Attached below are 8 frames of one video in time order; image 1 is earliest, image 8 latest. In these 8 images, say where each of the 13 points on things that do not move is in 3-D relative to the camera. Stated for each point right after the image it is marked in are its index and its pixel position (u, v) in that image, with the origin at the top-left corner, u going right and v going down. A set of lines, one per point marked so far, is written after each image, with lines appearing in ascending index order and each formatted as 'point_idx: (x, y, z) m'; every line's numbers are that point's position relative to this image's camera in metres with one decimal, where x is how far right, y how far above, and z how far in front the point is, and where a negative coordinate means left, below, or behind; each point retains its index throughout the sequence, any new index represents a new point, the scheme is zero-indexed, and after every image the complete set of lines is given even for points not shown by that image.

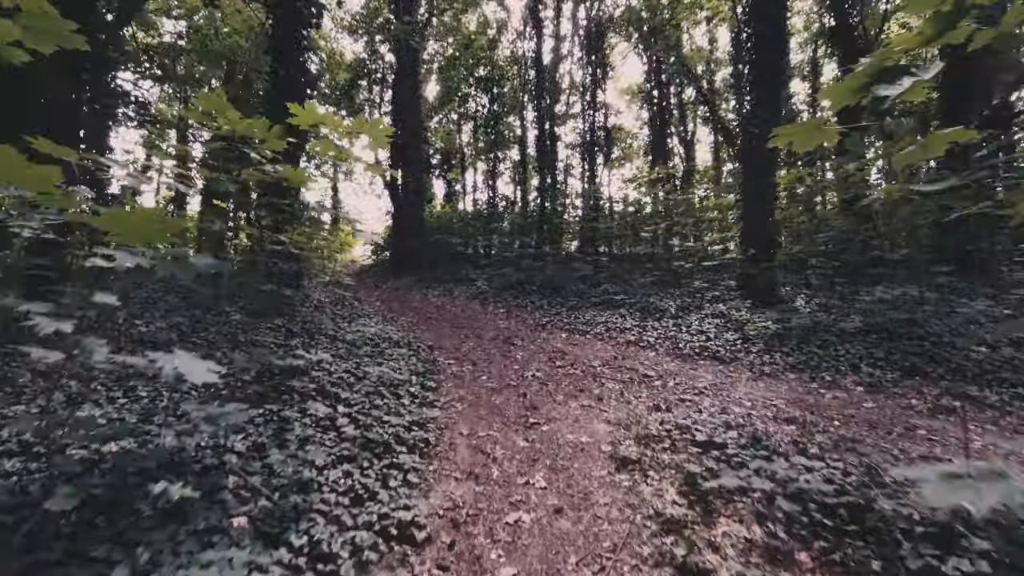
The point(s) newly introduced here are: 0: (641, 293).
0: (+2.2, -0.1, +8.4) m
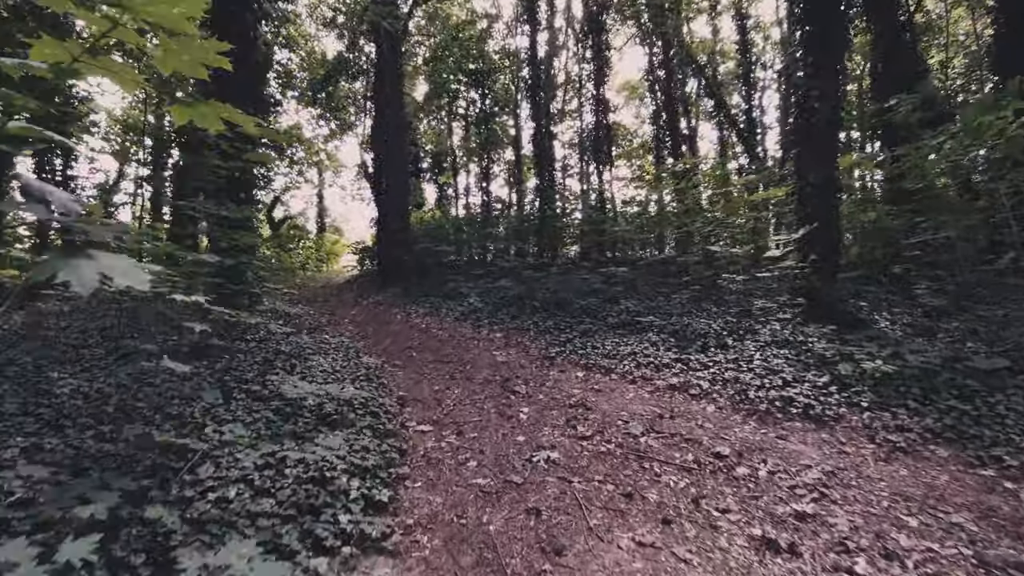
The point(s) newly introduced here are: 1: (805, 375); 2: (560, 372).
0: (+2.2, -0.3, +6.8) m
1: (+2.6, -0.8, +4.3) m
2: (+0.5, -0.9, +5.2) m
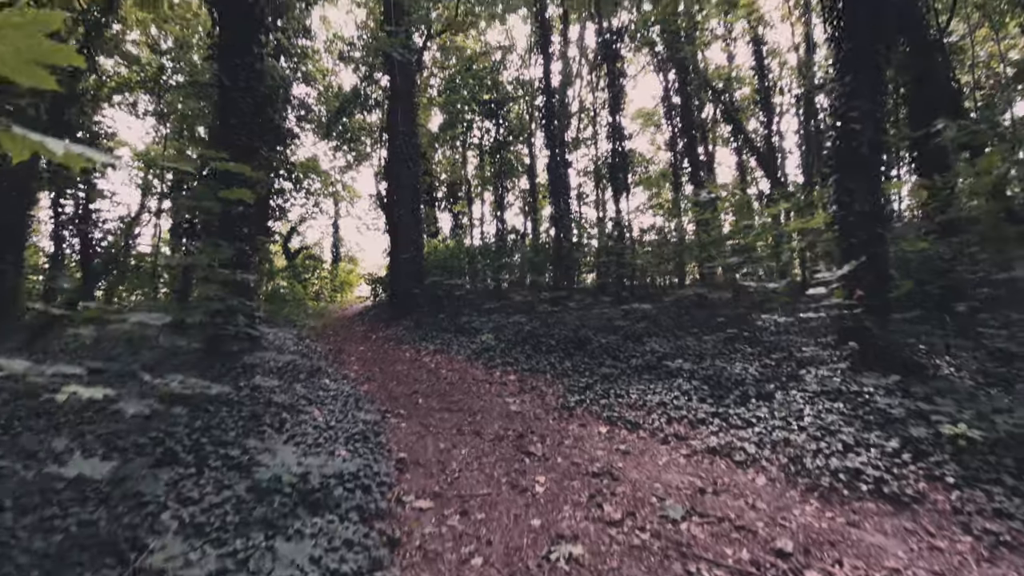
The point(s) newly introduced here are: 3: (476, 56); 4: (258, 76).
0: (+2.4, -0.8, +6.2) m
1: (+2.7, -1.1, +3.7) m
2: (+0.6, -1.3, +4.6) m
3: (-1.5, +9.3, +19.8) m
4: (-4.1, +3.4, +7.9) m
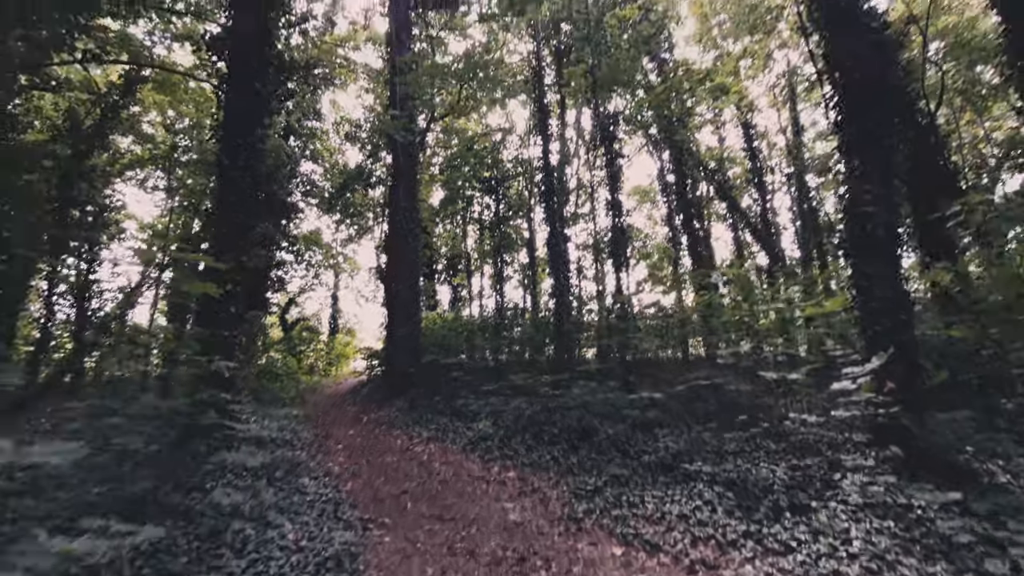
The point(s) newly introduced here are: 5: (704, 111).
0: (+2.4, -1.8, +5.7) m
1: (+2.7, -1.8, +3.1) m
2: (+0.6, -2.1, +4.0) m
3: (-1.4, +6.3, +20.5) m
4: (-4.0, +2.2, +7.9) m
5: (+6.6, +6.1, +16.9) m
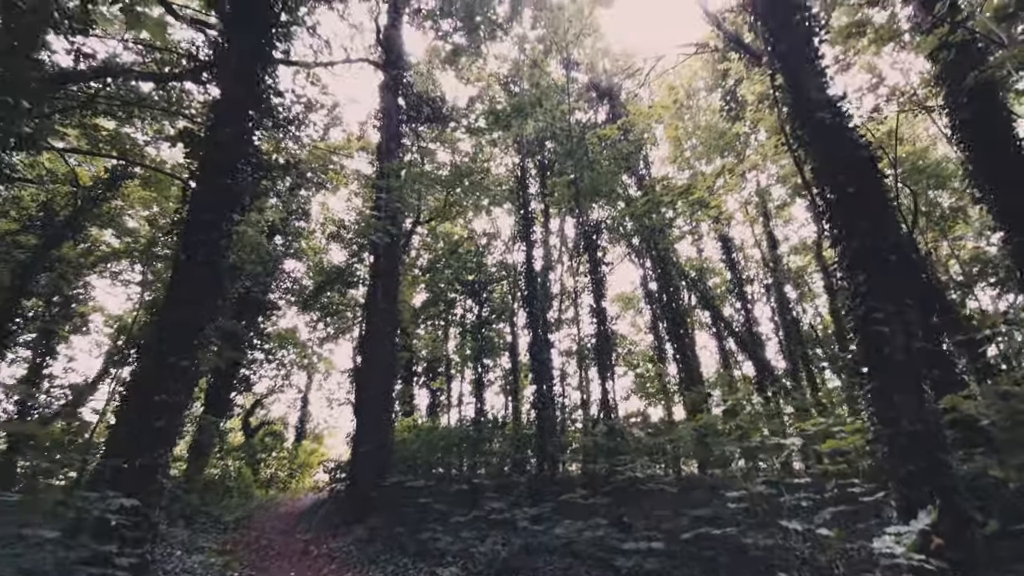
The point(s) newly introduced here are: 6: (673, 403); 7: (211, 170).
0: (+2.1, -3.0, +4.6) m
1: (+2.5, -2.5, +2.1) m
2: (+0.4, -2.9, +2.9) m
3: (-2.1, +2.0, +20.7) m
4: (-4.3, +0.6, +7.4) m
5: (+6.0, +2.3, +17.3) m
6: (+5.0, -3.6, +15.4) m
7: (-4.6, +1.8, +7.4) m
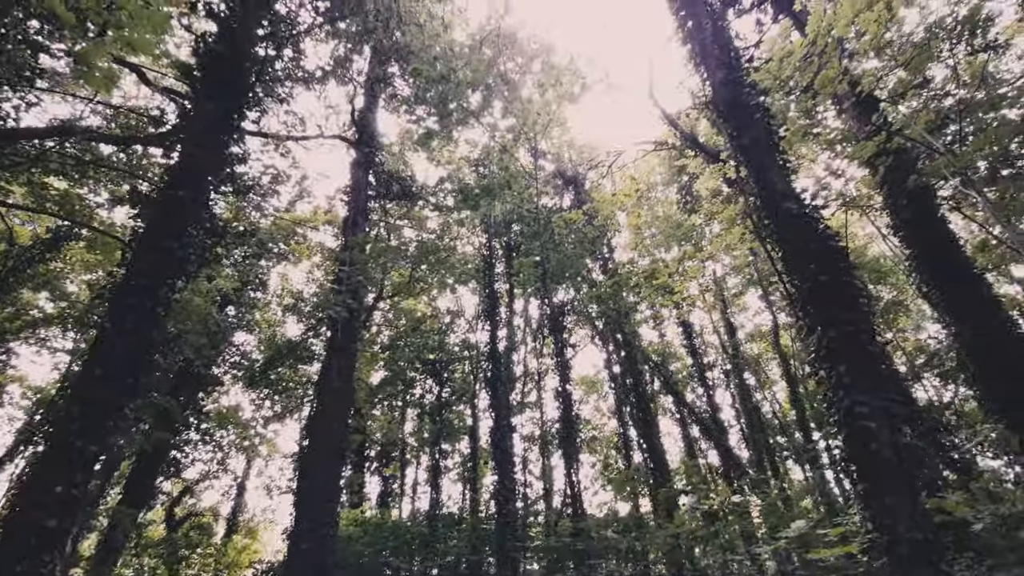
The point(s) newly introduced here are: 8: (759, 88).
0: (+1.7, -3.8, +3.8) m
1: (+2.3, -2.9, +1.5) m
2: (+0.2, -3.3, +2.0) m
3: (-3.6, -1.2, +20.1) m
4: (-4.8, -0.4, +6.7) m
5: (+4.8, -0.7, +17.5) m
6: (+3.8, -6.2, +14.6) m
7: (-5.0, +0.8, +6.9) m
8: (+3.9, +3.2, +7.9) m
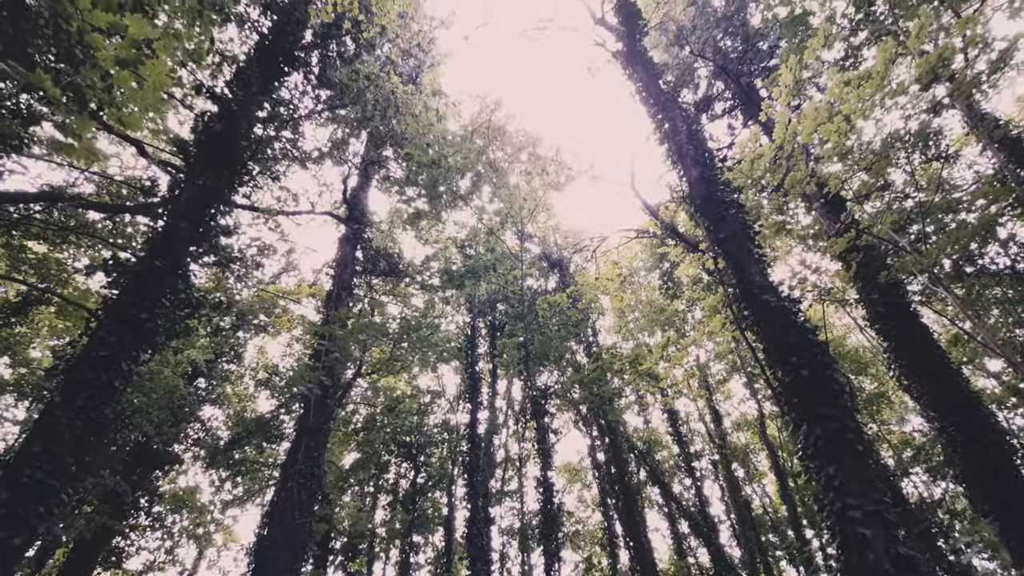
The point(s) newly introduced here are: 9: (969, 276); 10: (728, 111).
0: (+1.4, -4.4, +3.1) m
1: (+2.1, -3.2, +1.0) m
2: (-0.1, -3.6, +1.4) m
3: (-4.3, -4.3, +19.5) m
4: (-5.1, -1.4, +6.3) m
5: (+4.1, -3.6, +17.2) m
6: (+3.1, -8.6, +13.5) m
7: (-5.3, -0.2, +6.7) m
8: (+3.7, +1.7, +8.3) m
9: (+9.5, +0.3, +10.2) m
10: (+6.0, +4.9, +13.6) m
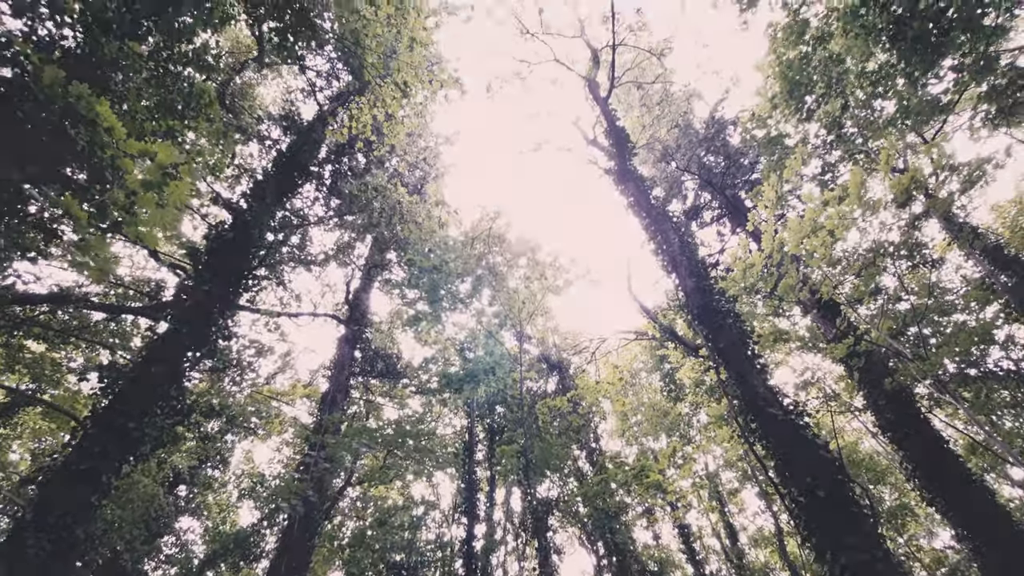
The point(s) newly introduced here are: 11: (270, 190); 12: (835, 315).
0: (+1.4, -5.1, +2.2) m
1: (+2.1, -3.5, +0.4) m
2: (-0.1, -4.0, +0.6) m
3: (-4.3, -8.2, +18.3) m
4: (-5.1, -2.7, +5.9) m
5: (+4.1, -7.1, +16.1) m
6: (+3.1, -11.2, +11.5) m
7: (-5.3, -1.7, +6.6) m
8: (+3.7, -0.1, +8.5) m
9: (+9.5, -1.9, +10.1) m
10: (+5.9, +2.0, +14.3) m
11: (-4.8, +1.9, +9.8) m
12: (+6.9, -0.6, +10.5) m
